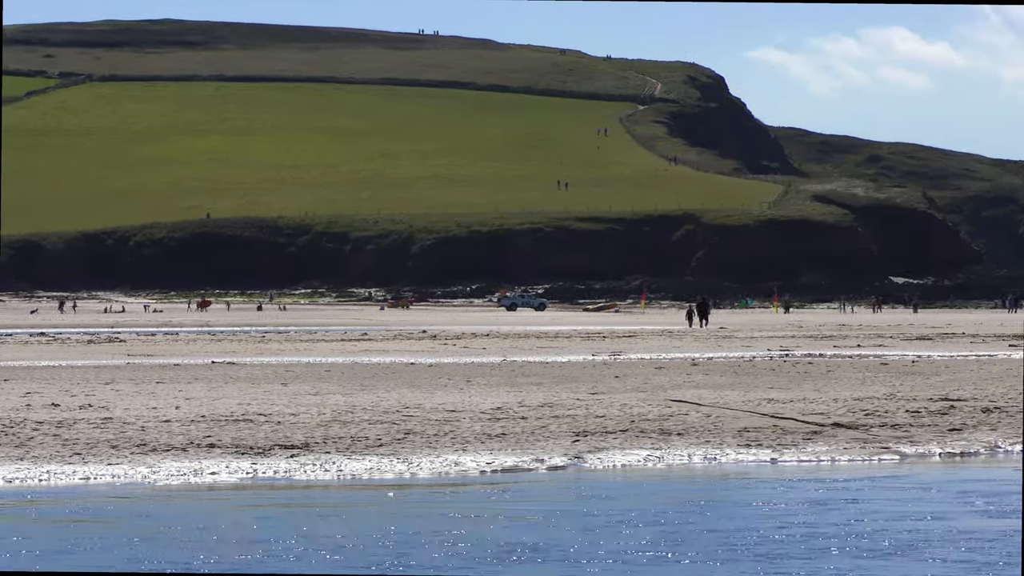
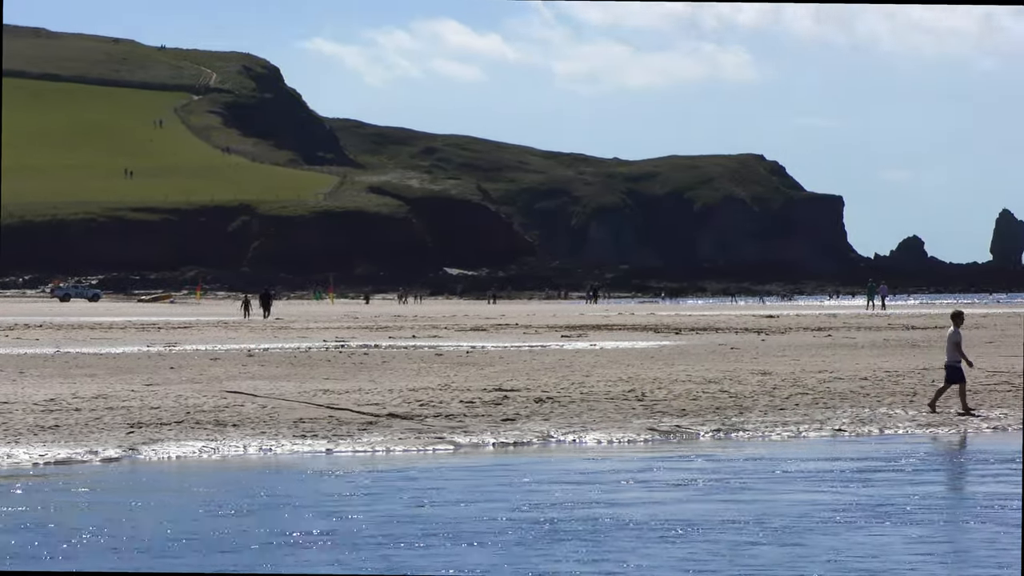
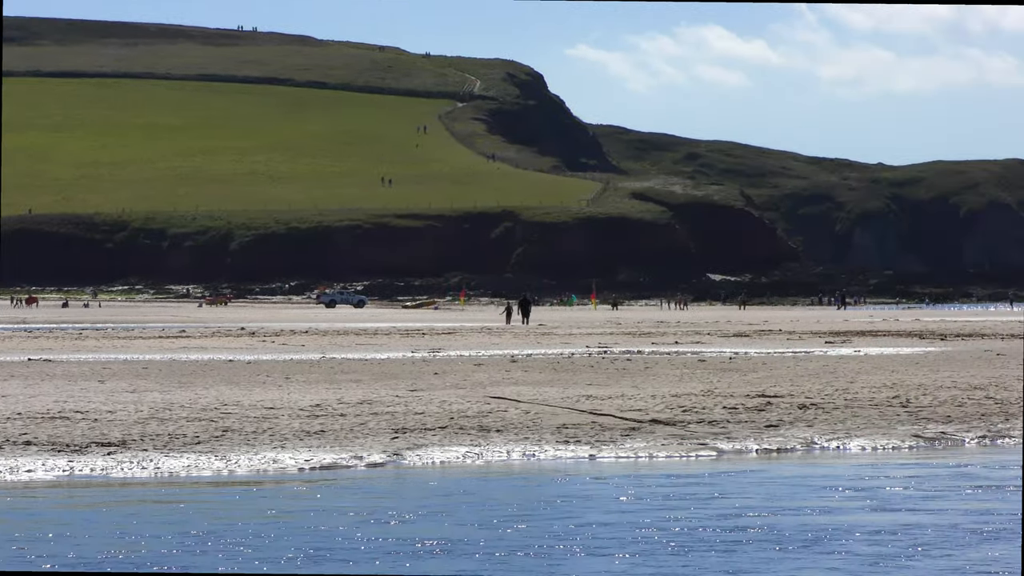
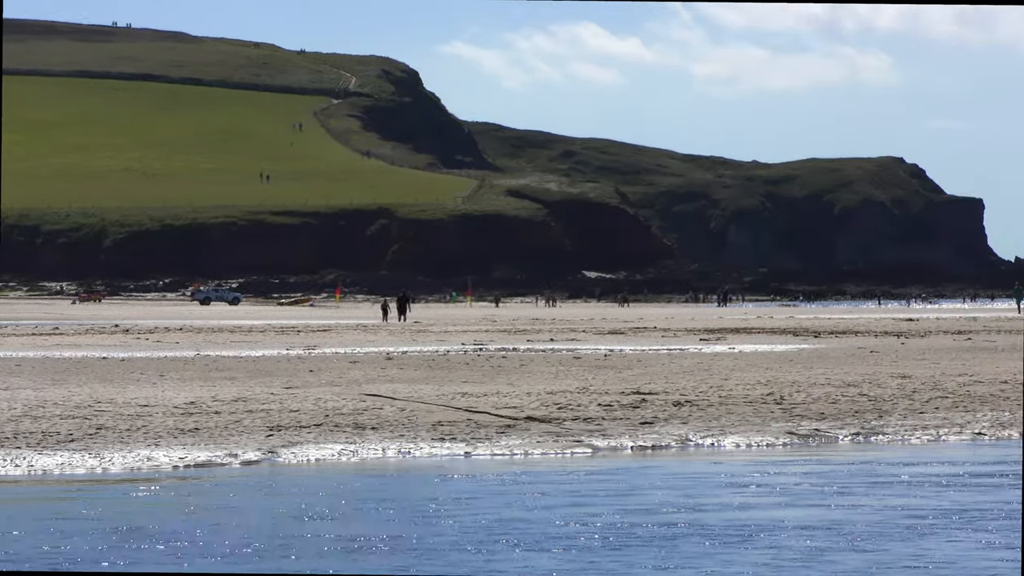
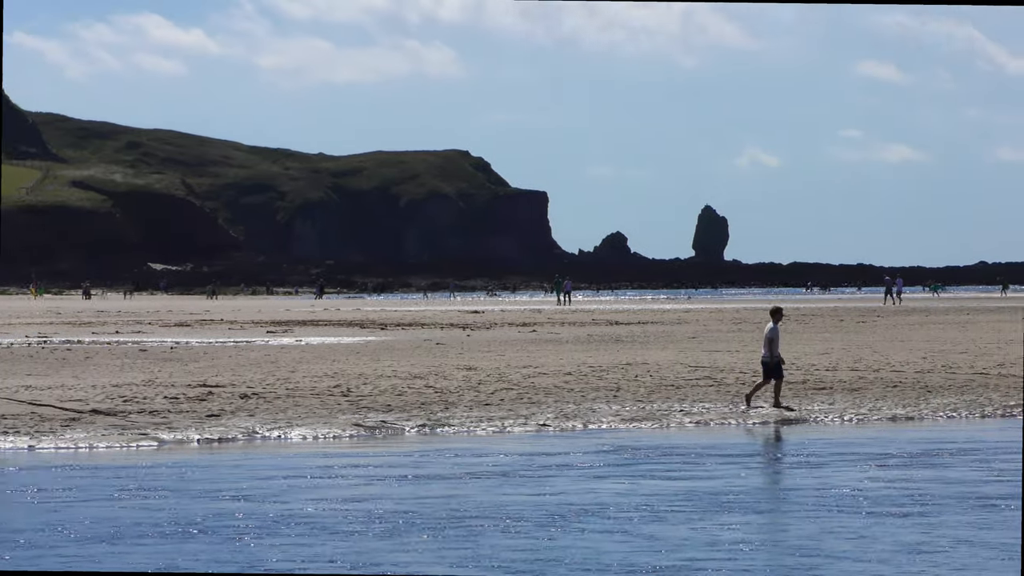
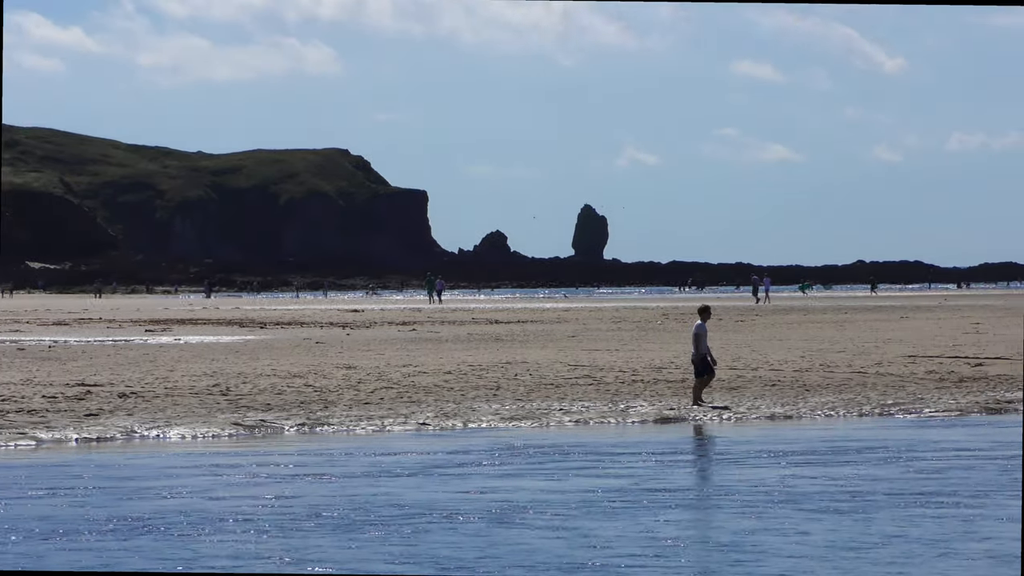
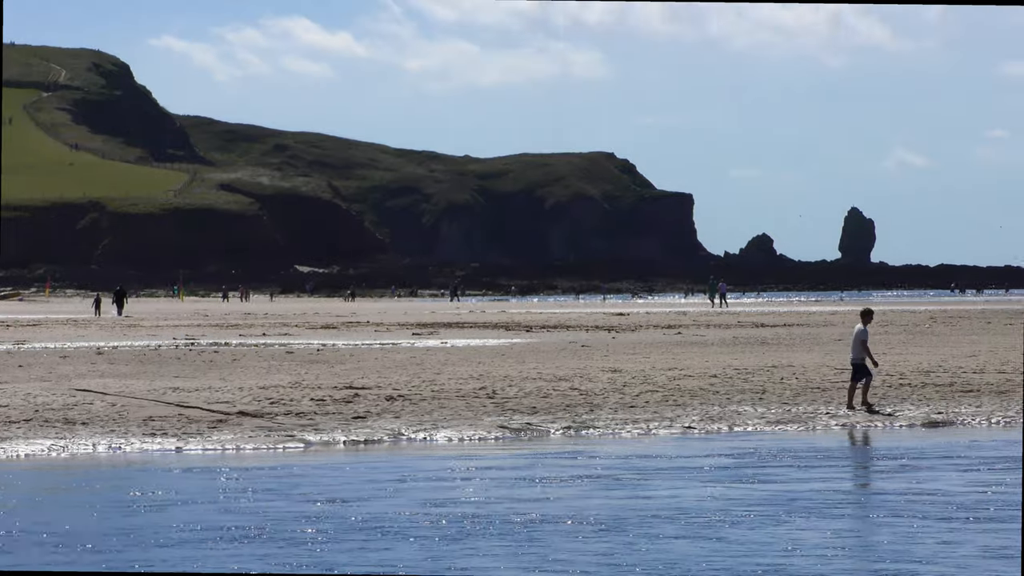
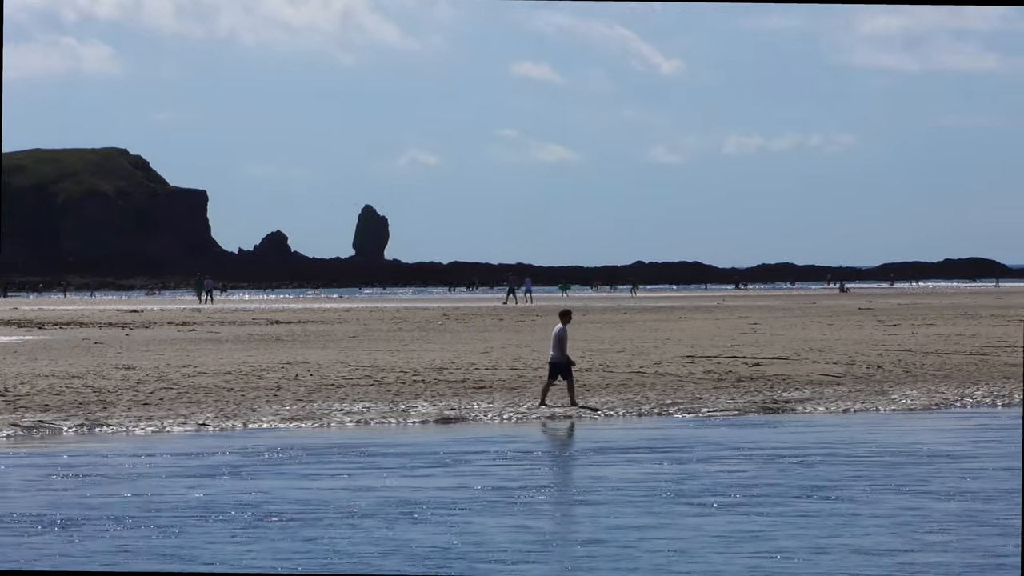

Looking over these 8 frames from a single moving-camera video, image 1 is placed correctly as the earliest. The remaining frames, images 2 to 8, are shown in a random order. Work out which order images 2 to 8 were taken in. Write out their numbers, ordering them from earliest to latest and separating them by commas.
3, 4, 2, 7, 5, 6, 8
